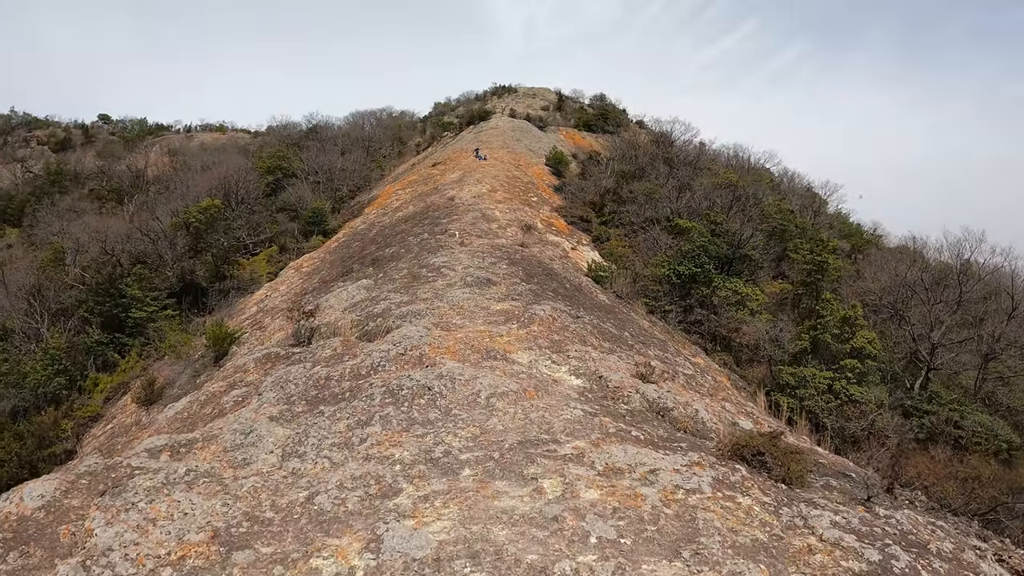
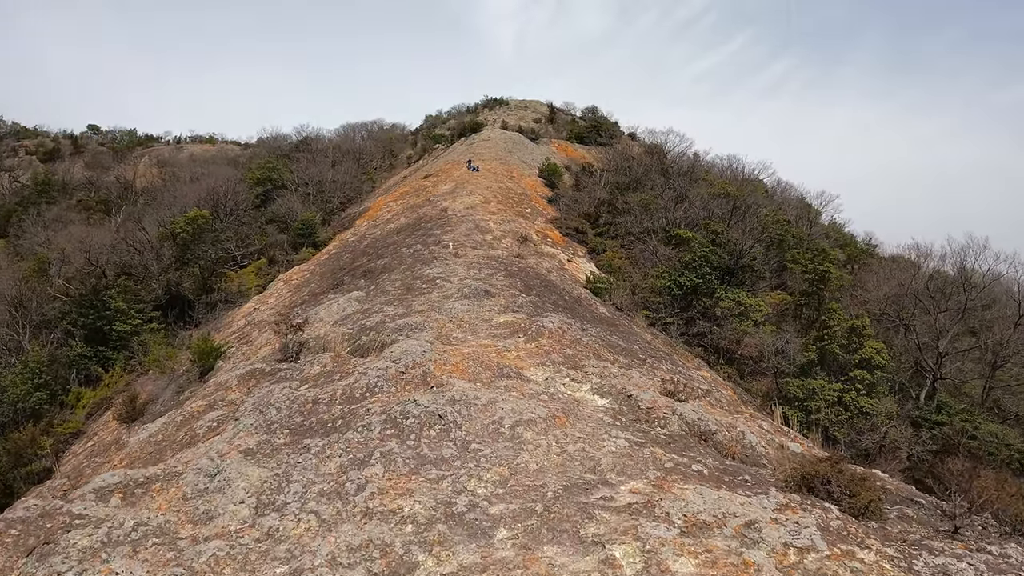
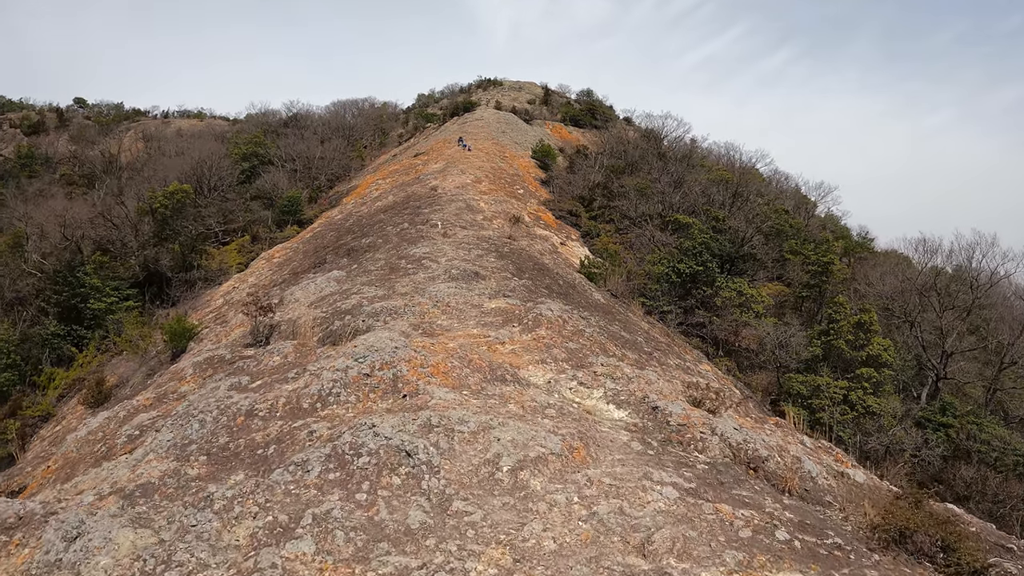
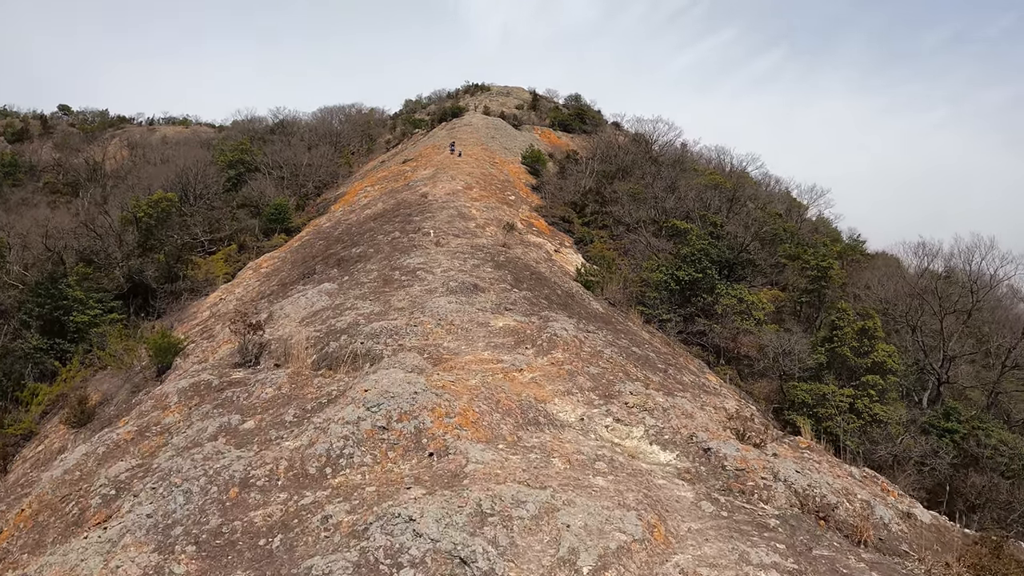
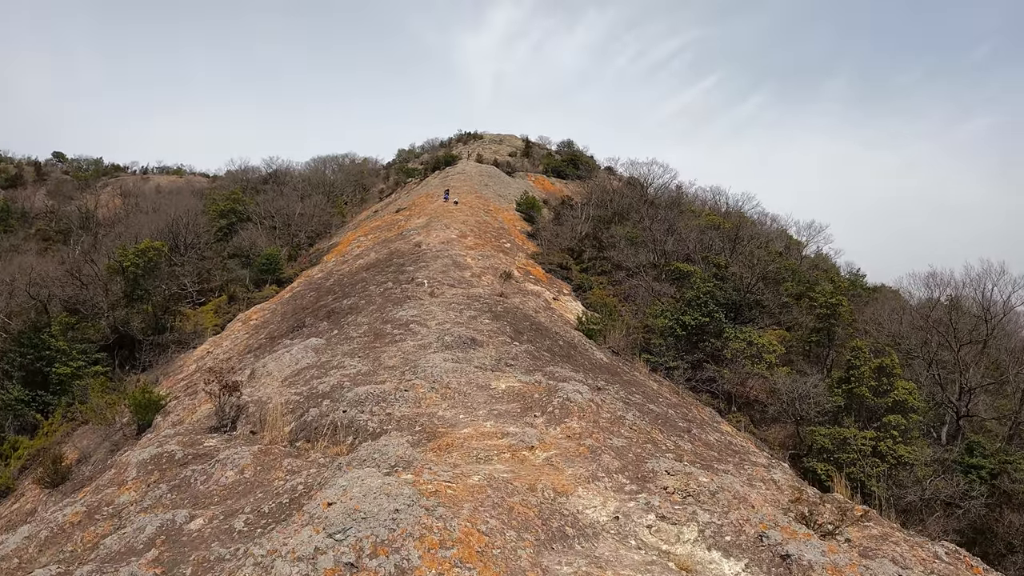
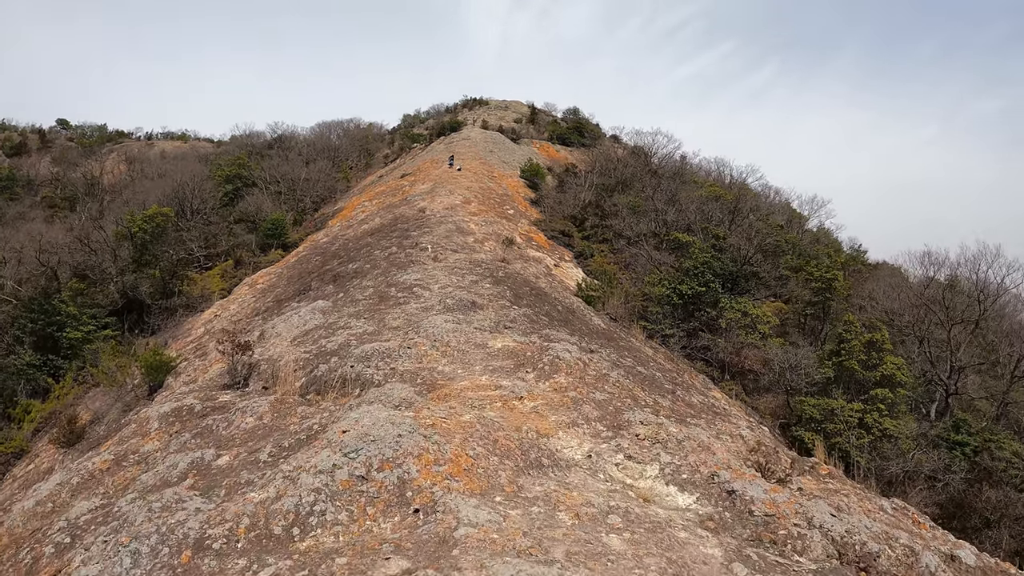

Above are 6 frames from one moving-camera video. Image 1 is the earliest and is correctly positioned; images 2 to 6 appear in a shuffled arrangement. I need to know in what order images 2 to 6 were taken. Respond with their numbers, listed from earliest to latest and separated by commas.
2, 3, 4, 6, 5
